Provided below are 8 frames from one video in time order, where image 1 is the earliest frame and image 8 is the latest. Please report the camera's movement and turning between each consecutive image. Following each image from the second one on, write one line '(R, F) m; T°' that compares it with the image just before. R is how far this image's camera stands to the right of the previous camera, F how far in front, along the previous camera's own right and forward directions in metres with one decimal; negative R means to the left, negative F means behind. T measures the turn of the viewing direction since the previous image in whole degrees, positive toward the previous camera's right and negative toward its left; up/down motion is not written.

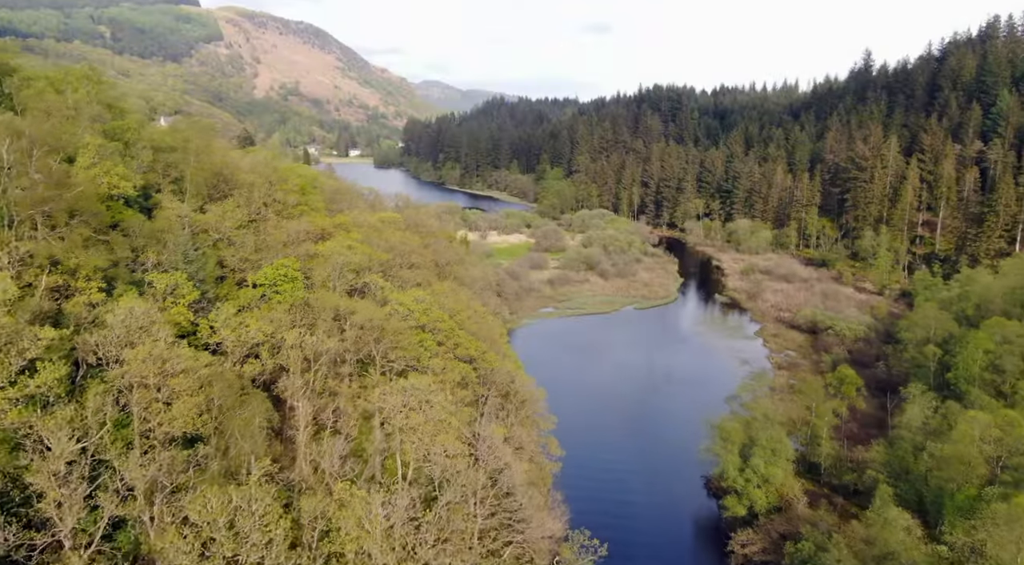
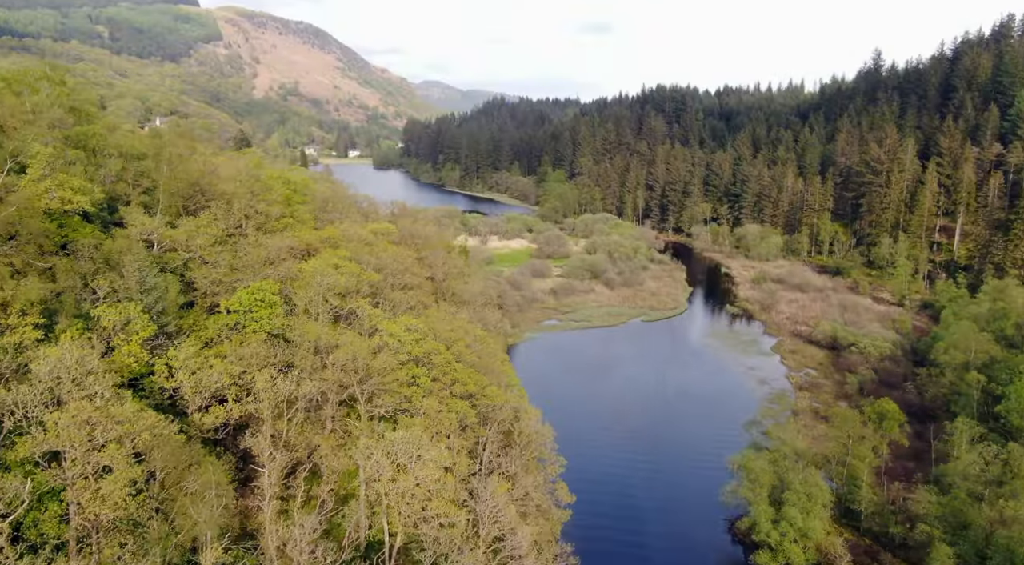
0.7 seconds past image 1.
(-0.1, +3.3) m; 0°
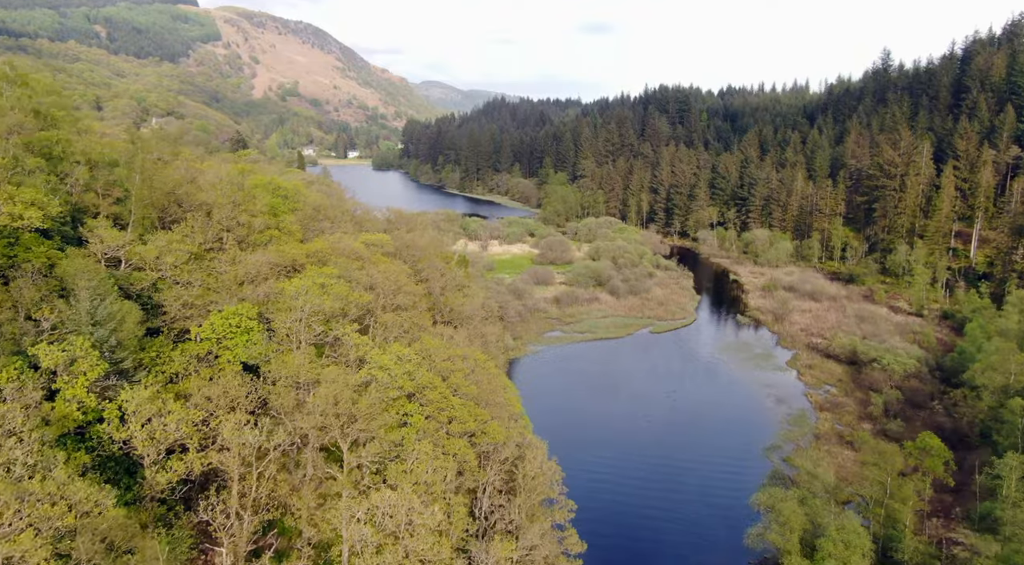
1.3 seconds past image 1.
(-0.1, +2.8) m; 0°
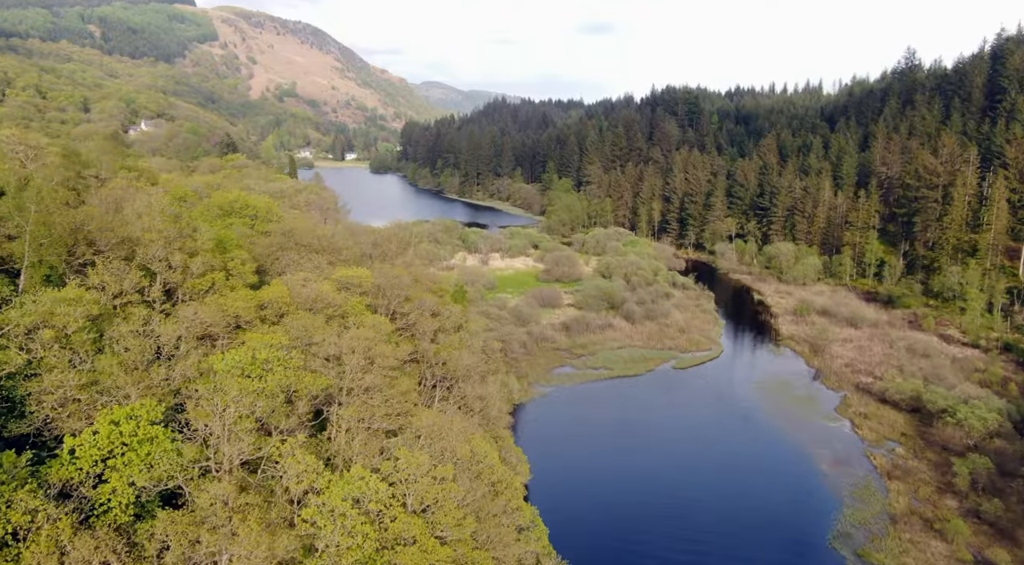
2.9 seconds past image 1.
(-0.3, +7.4) m; 0°
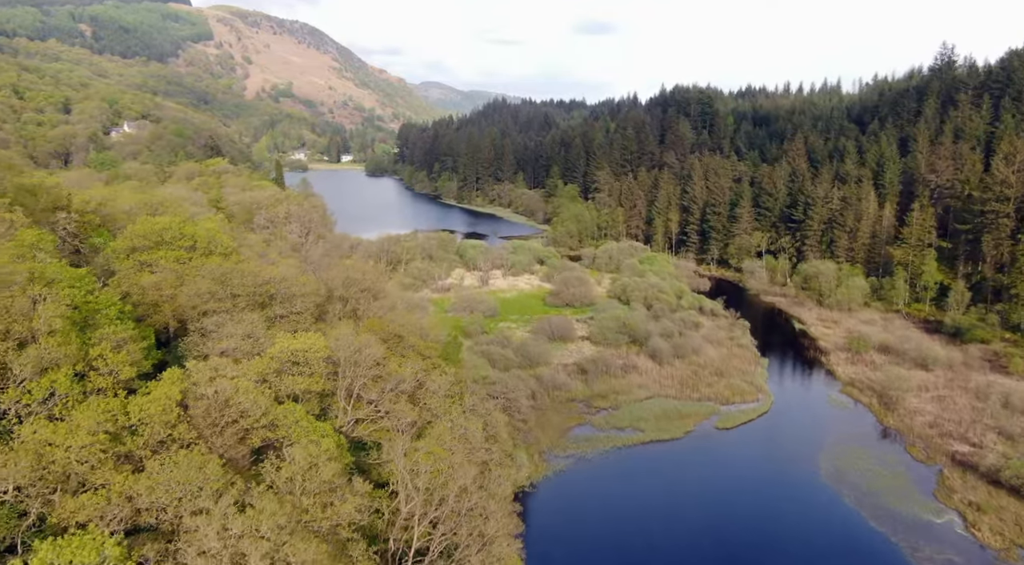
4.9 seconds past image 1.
(-0.4, +10.0) m; 0°
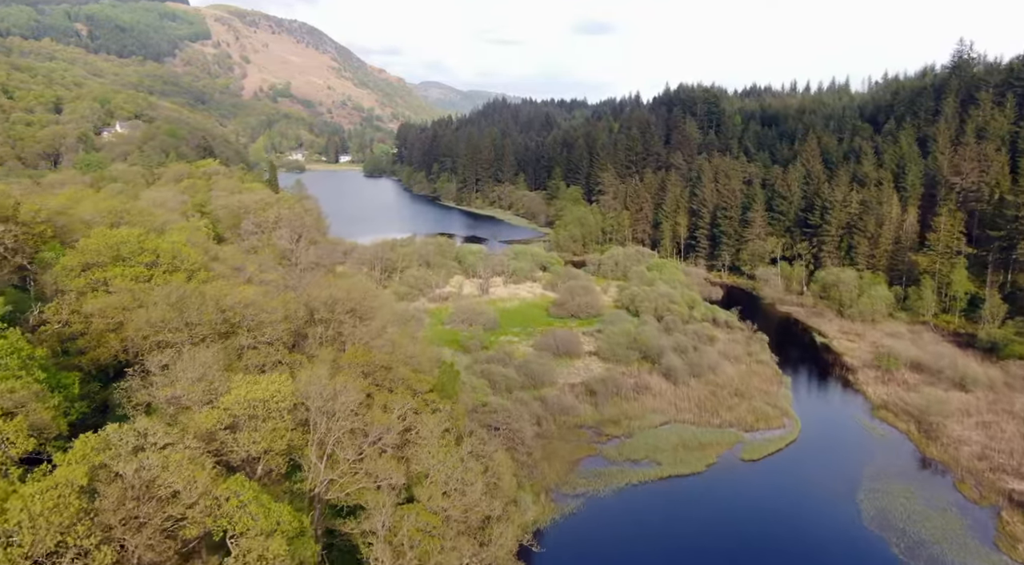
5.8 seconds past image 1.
(-0.2, +4.3) m; 0°
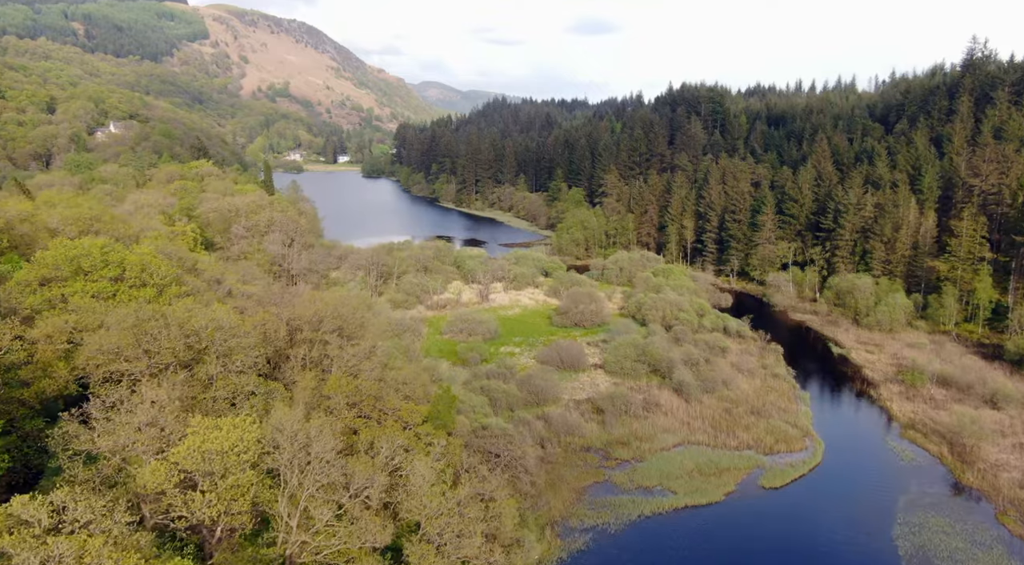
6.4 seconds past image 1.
(-0.1, +3.1) m; 0°
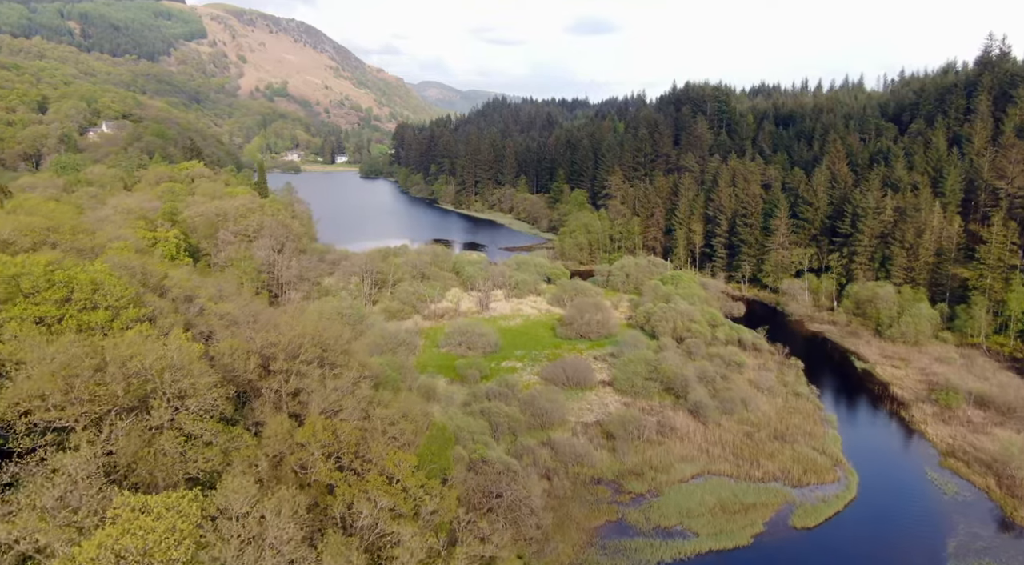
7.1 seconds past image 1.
(-0.2, +3.7) m; 0°
